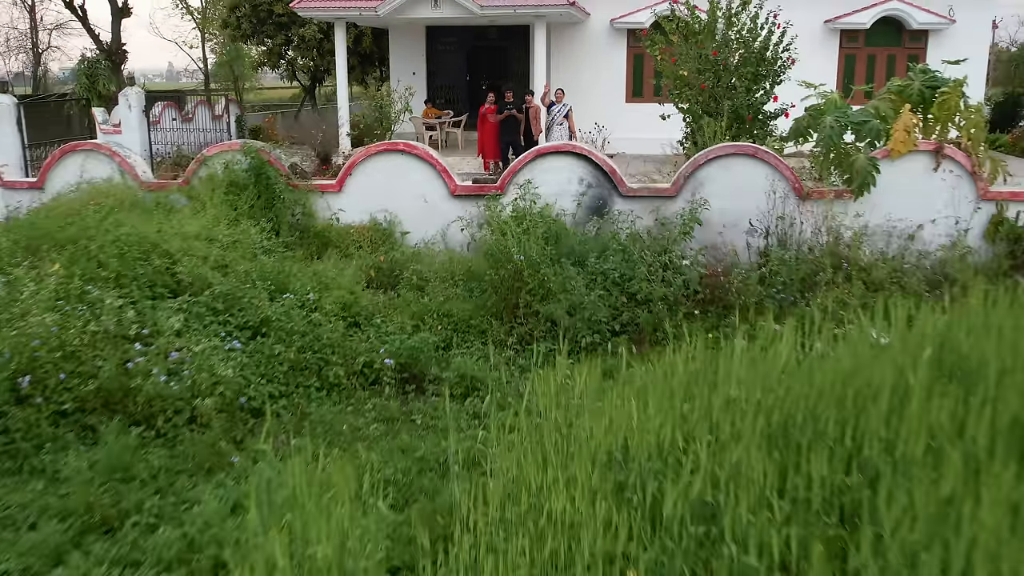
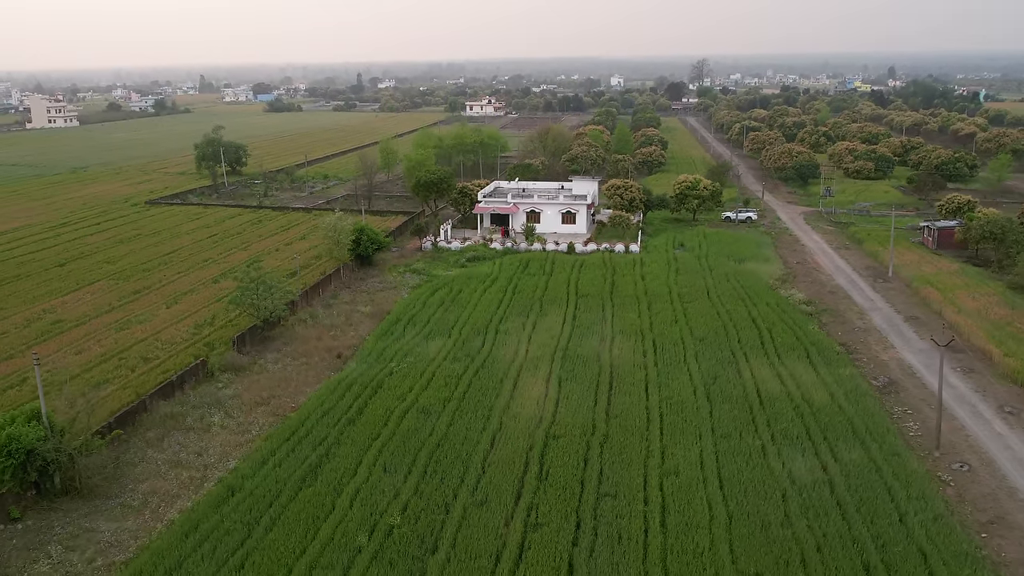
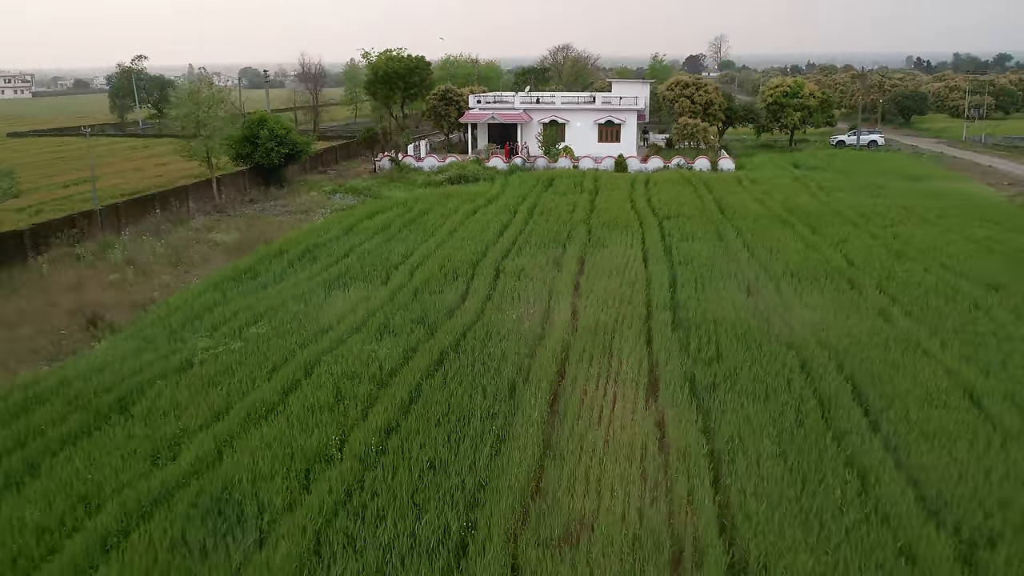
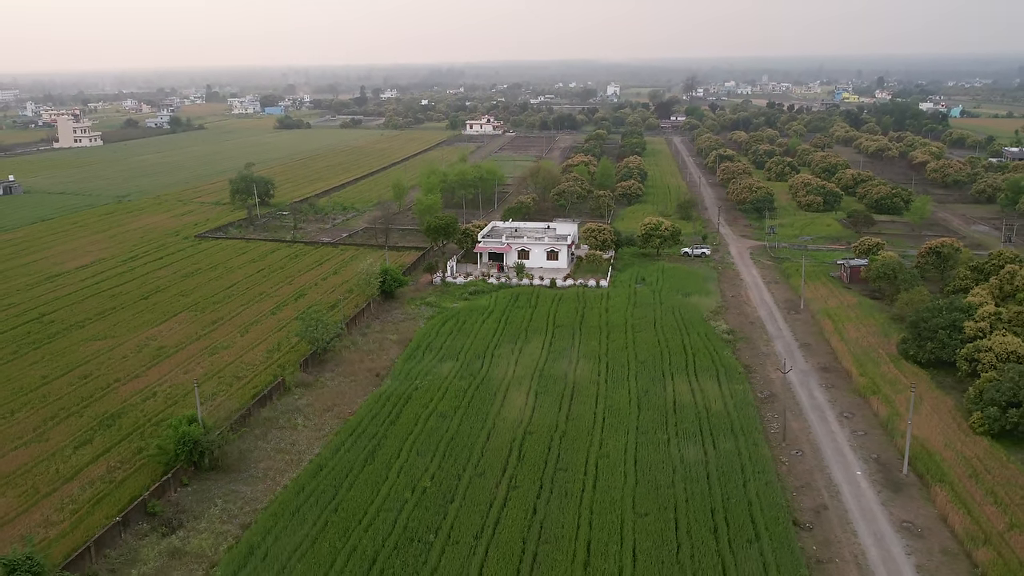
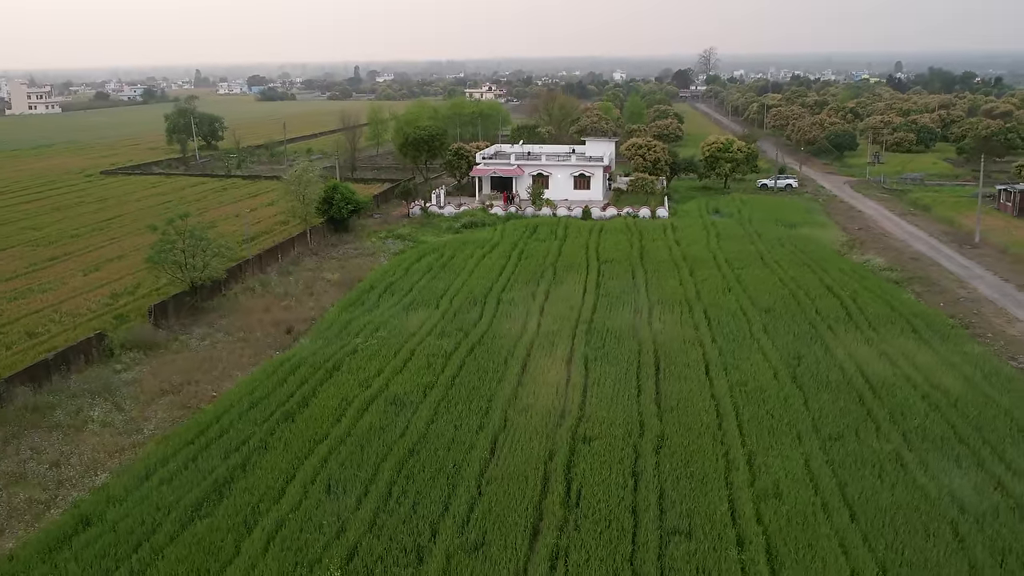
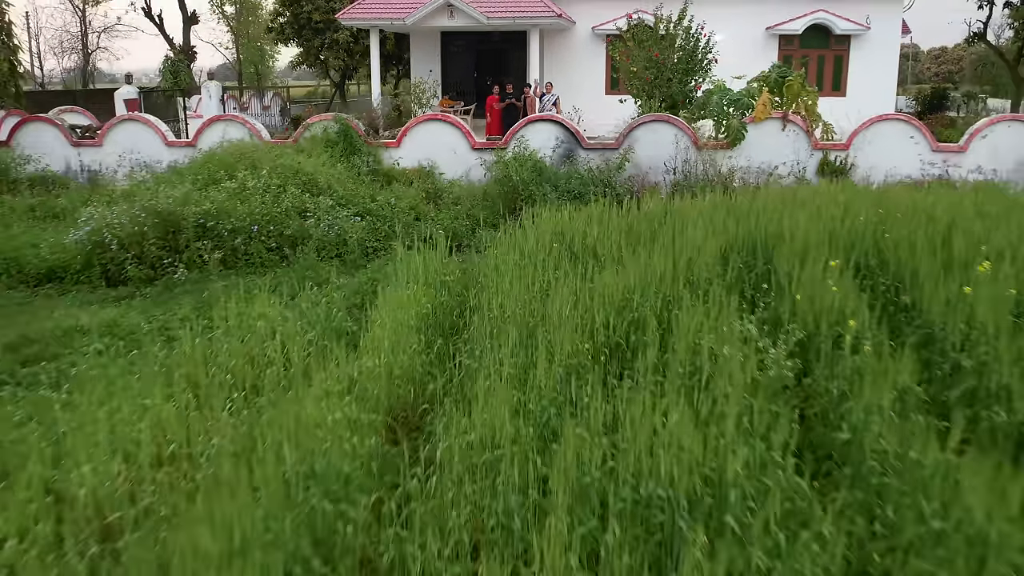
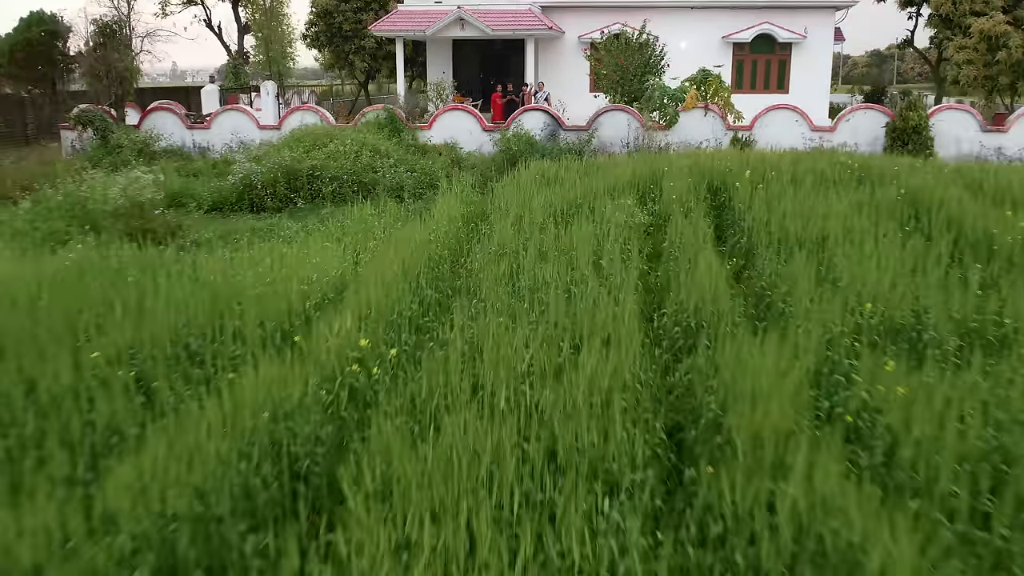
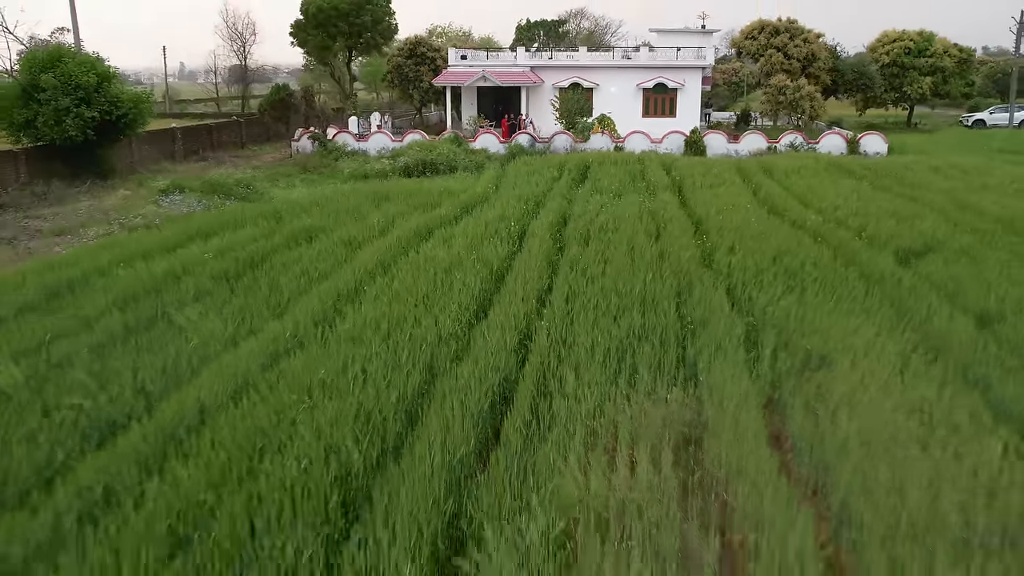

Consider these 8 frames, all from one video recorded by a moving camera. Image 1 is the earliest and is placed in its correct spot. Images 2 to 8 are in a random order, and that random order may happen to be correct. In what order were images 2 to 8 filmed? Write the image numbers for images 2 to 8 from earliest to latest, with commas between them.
6, 7, 8, 3, 5, 2, 4
